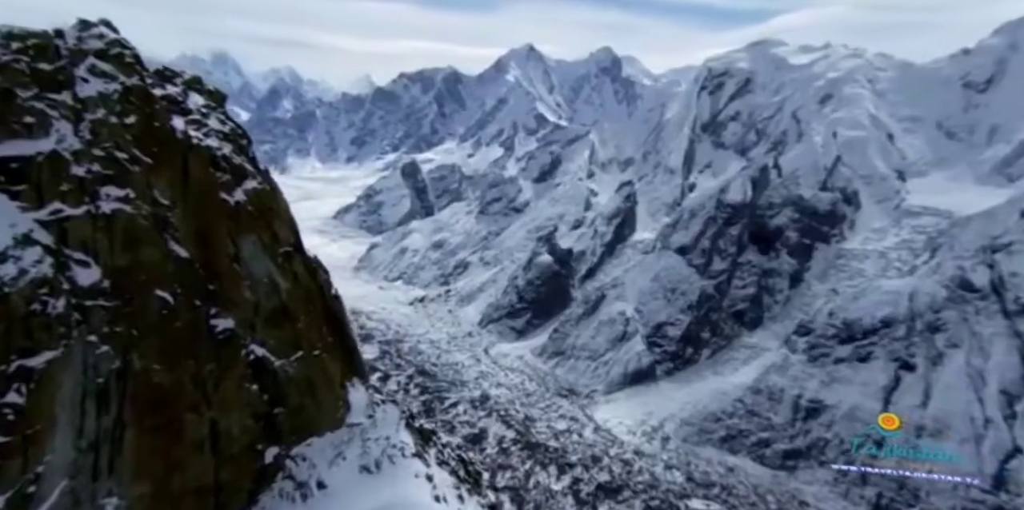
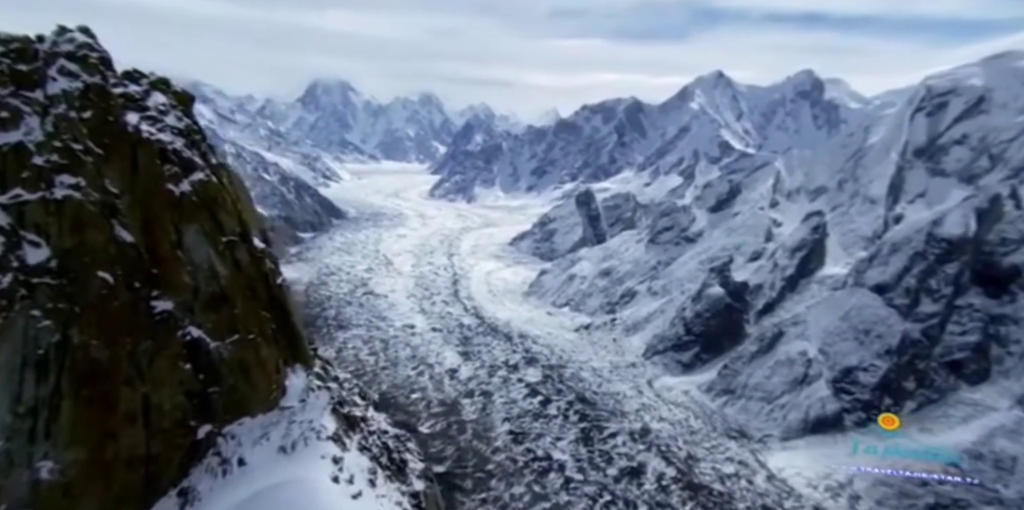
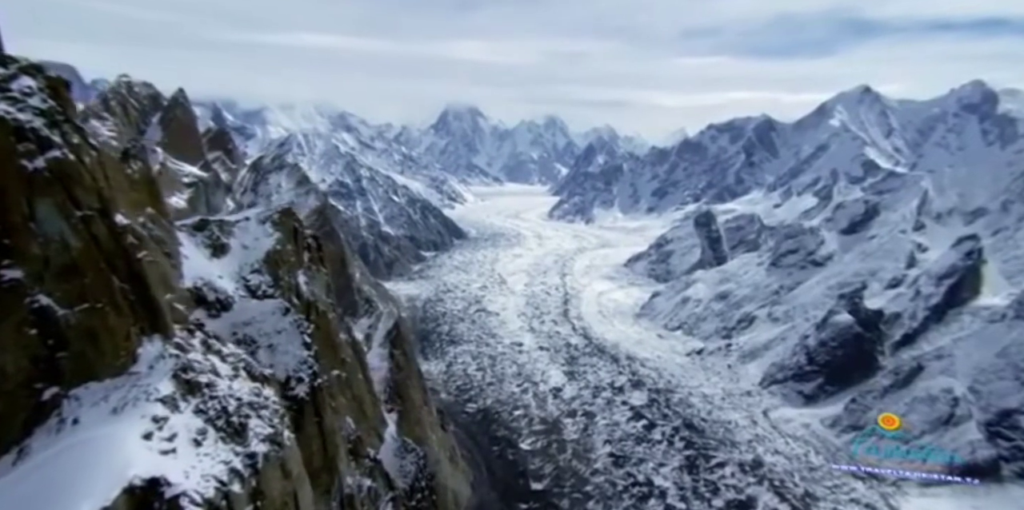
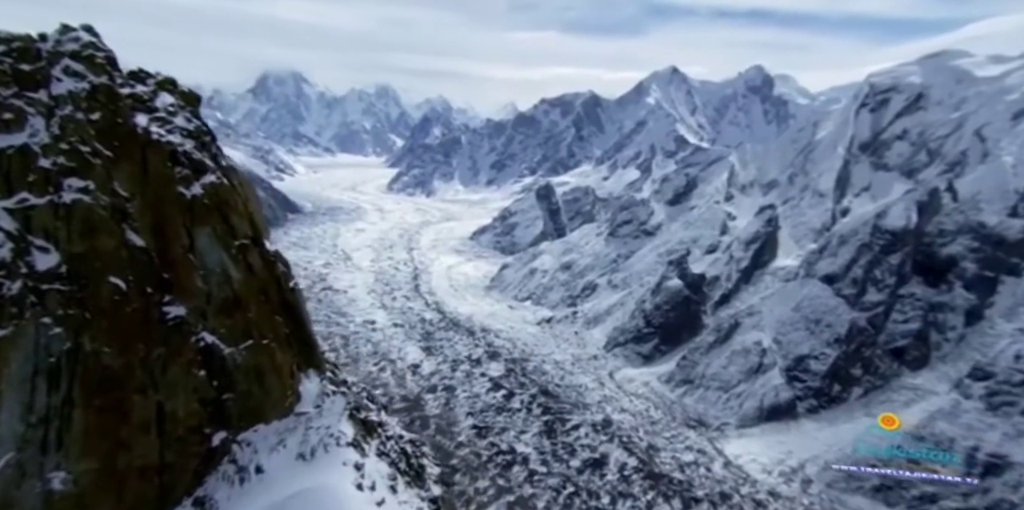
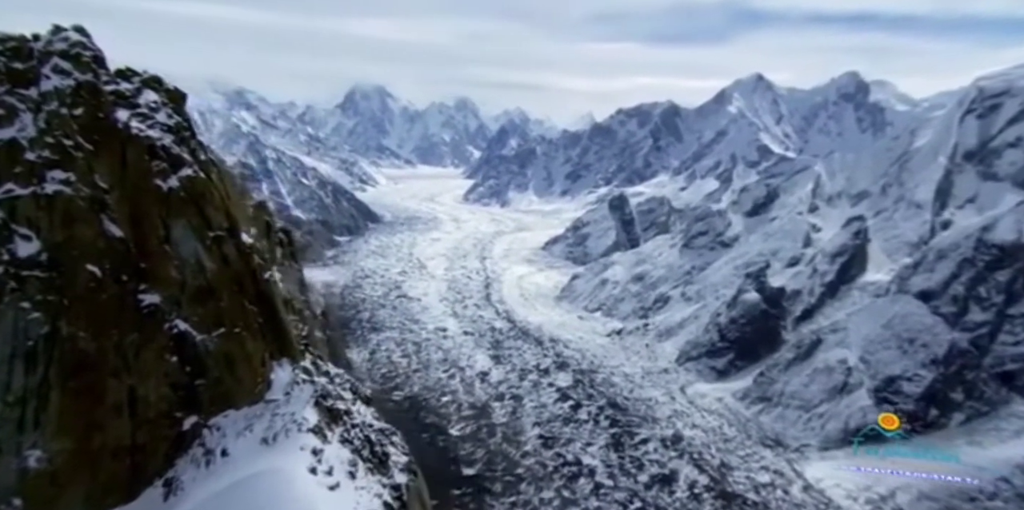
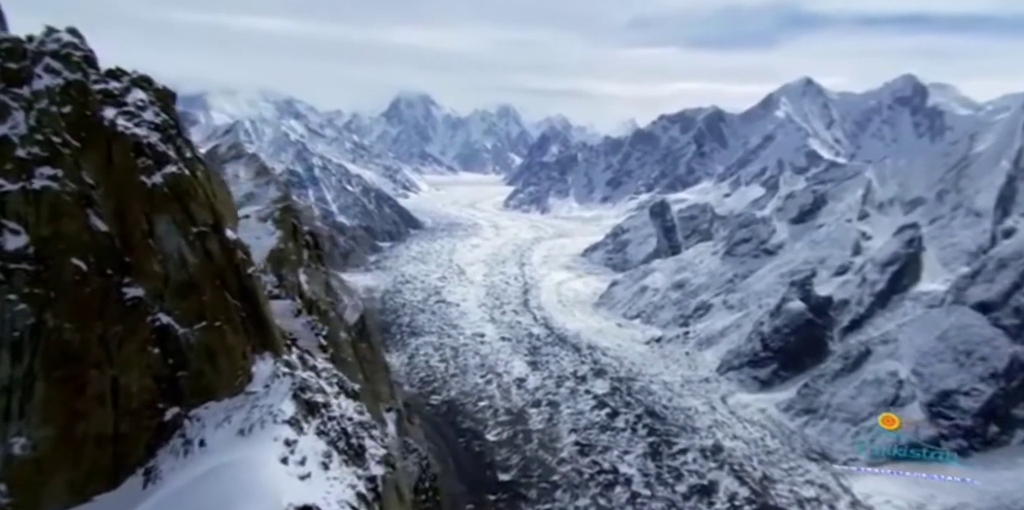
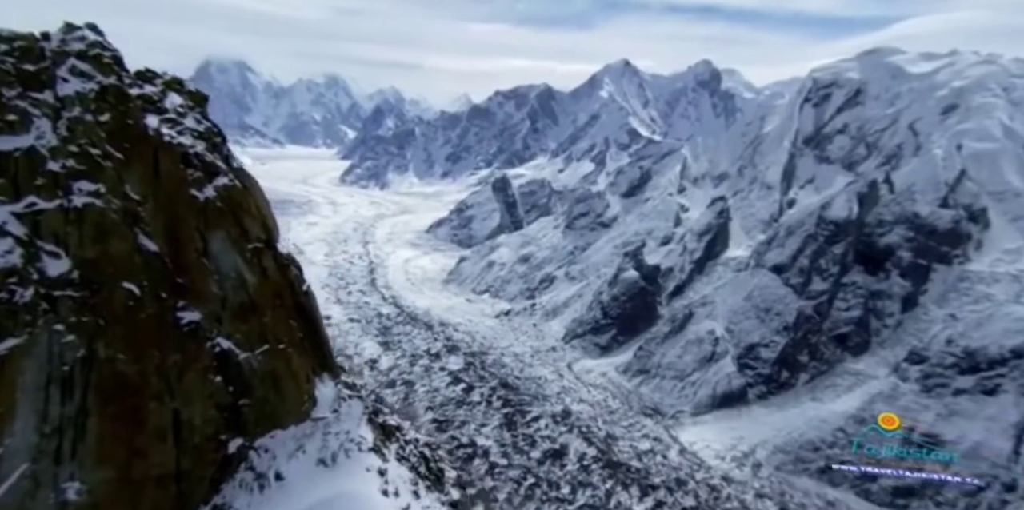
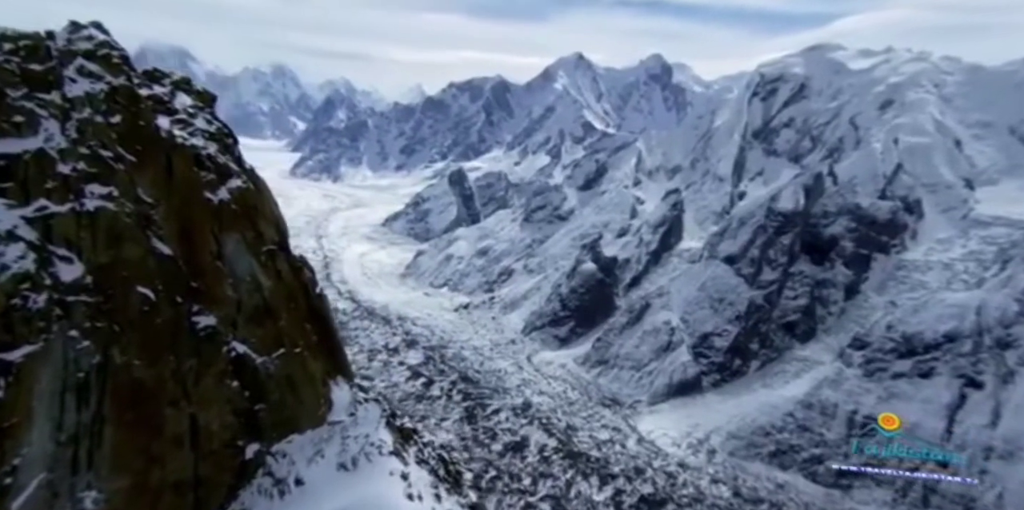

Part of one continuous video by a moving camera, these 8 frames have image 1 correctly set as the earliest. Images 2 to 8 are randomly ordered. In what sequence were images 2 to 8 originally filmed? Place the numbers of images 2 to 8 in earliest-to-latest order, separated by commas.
8, 7, 4, 2, 5, 6, 3
